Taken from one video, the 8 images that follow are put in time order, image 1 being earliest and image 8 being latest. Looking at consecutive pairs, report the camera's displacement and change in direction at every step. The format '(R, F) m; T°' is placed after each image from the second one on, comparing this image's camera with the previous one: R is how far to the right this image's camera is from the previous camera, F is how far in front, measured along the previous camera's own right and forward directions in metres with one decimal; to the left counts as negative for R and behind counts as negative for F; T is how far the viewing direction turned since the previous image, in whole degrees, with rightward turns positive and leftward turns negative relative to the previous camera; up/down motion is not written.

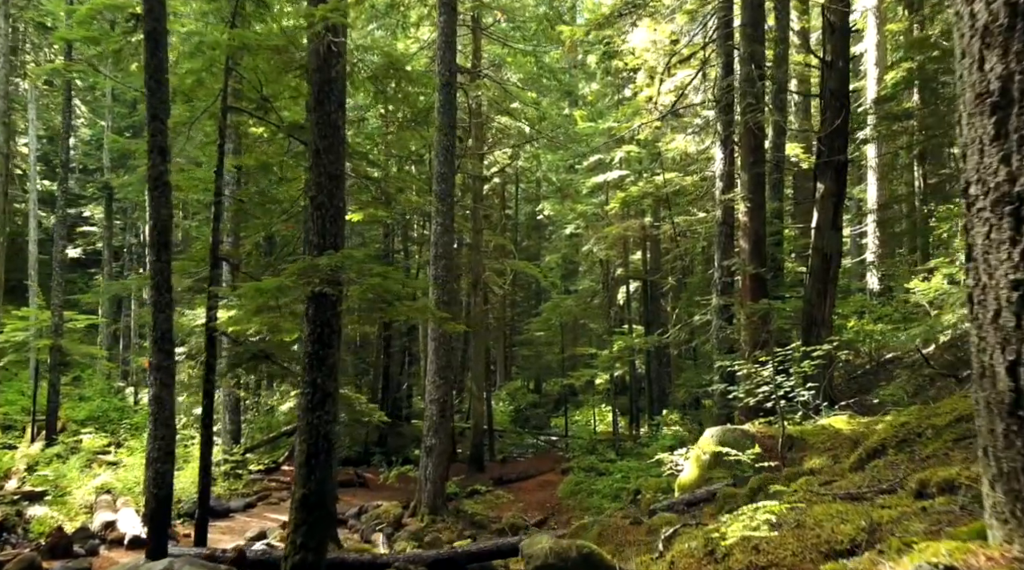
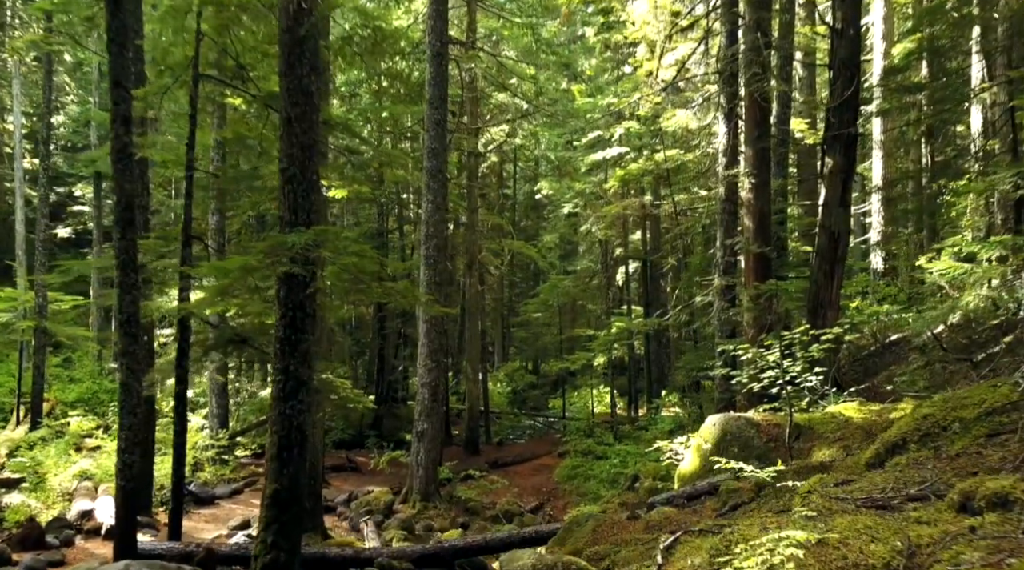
(+0.1, +0.6) m; 0°
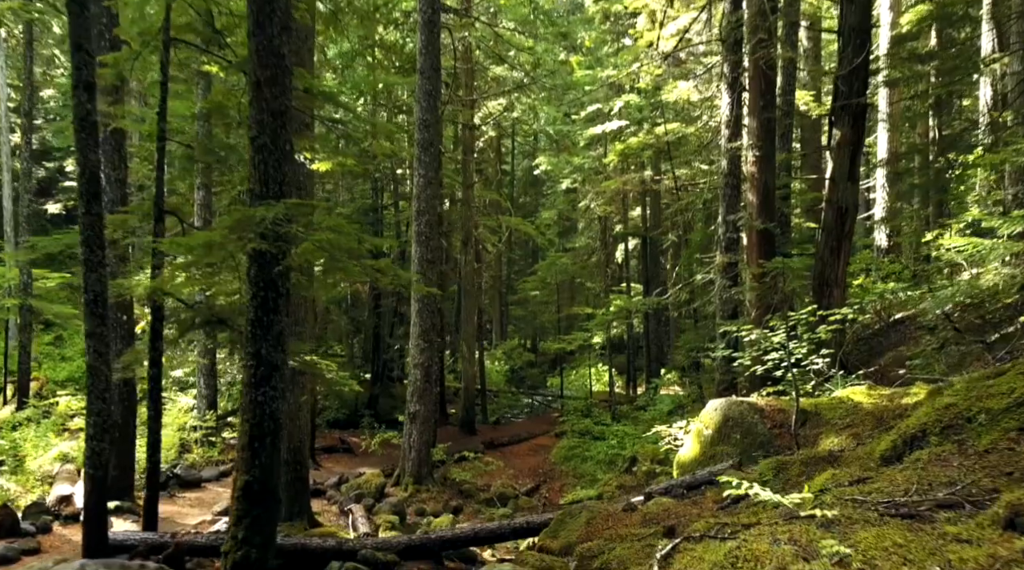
(+0.1, +0.5) m; 0°
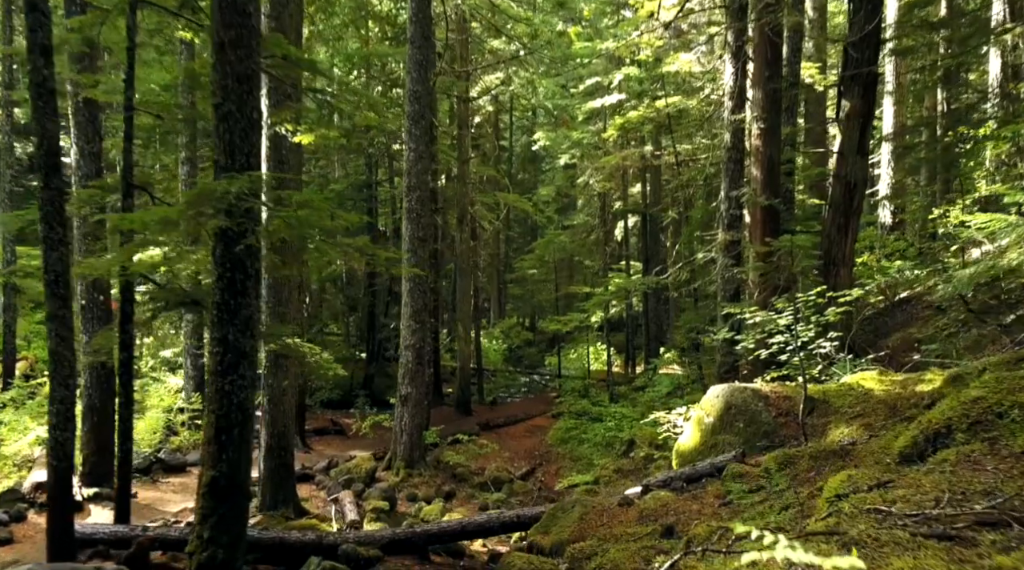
(+0.1, +0.6) m; 0°
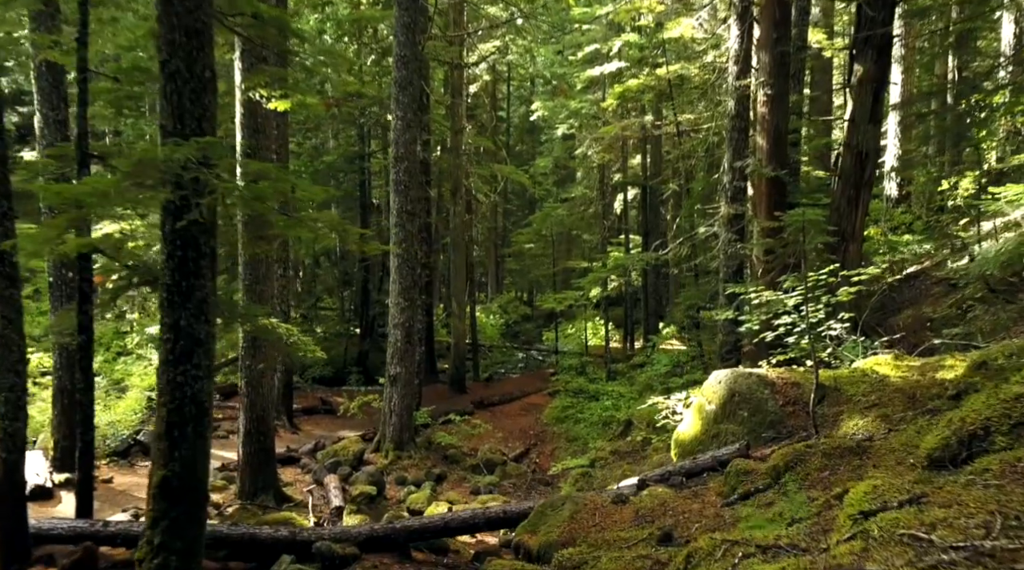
(+0.1, +0.7) m; 0°
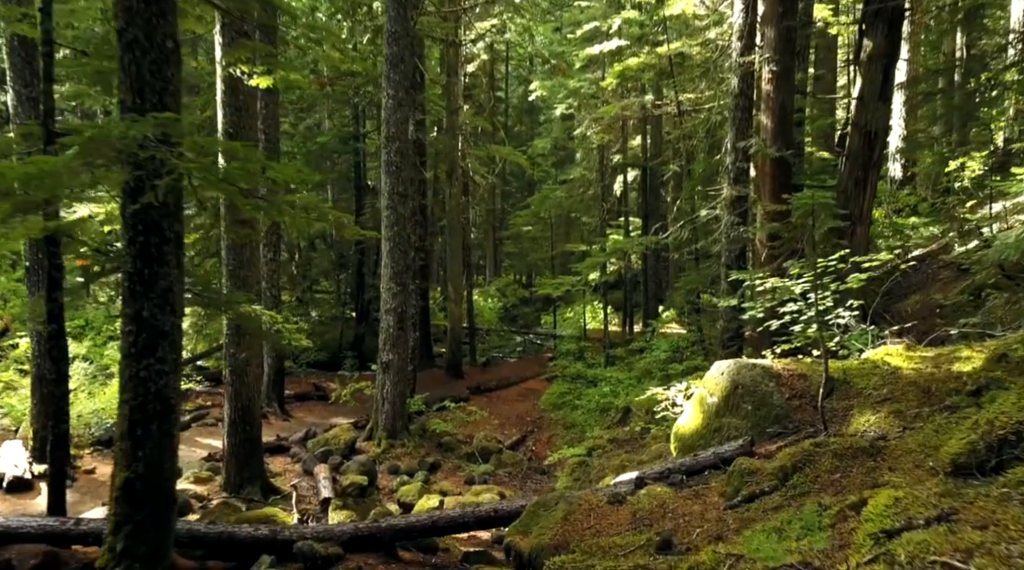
(+0.1, +0.4) m; 0°
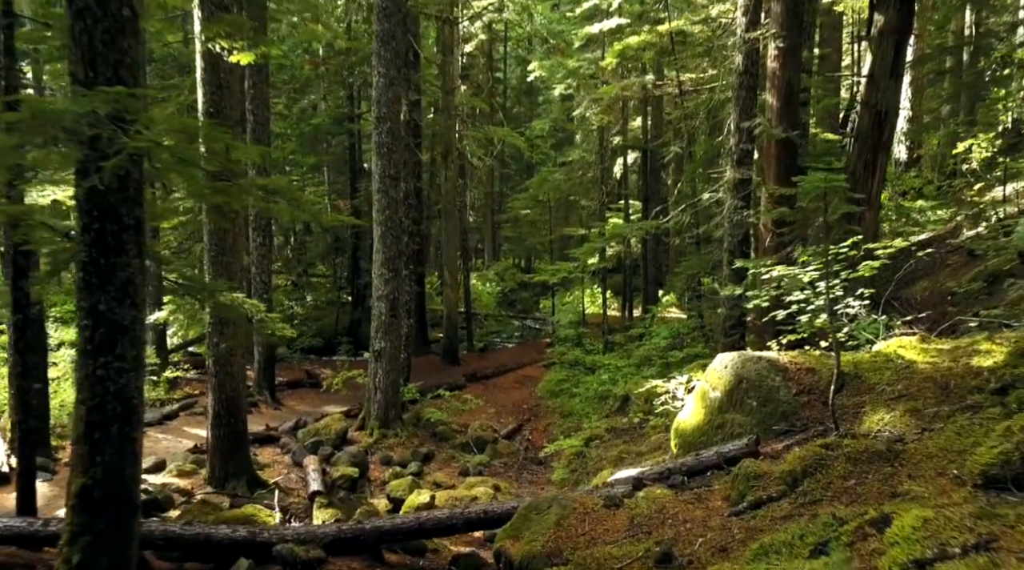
(+0.1, +0.4) m; 0°
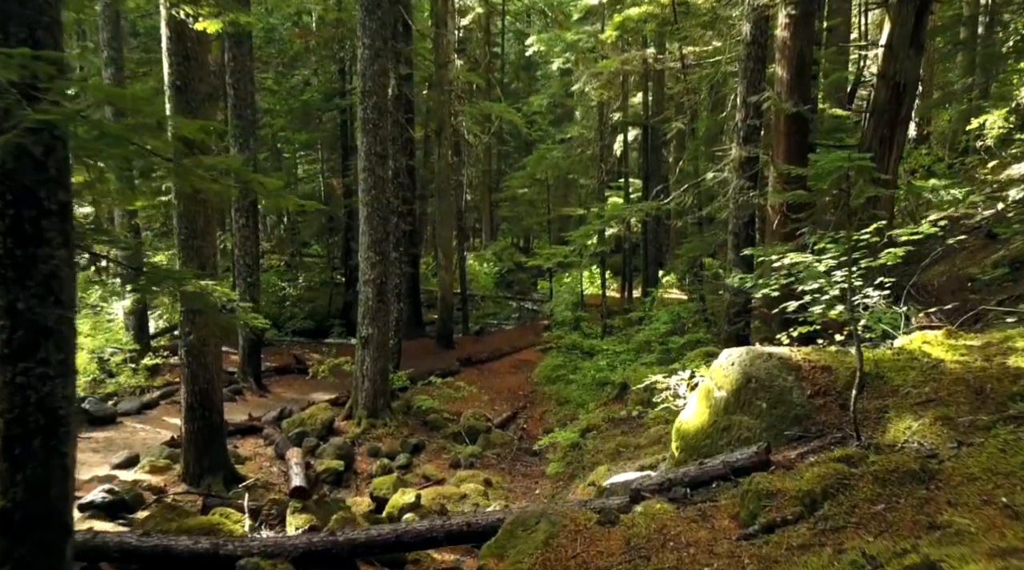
(+0.1, +0.7) m; 0°
